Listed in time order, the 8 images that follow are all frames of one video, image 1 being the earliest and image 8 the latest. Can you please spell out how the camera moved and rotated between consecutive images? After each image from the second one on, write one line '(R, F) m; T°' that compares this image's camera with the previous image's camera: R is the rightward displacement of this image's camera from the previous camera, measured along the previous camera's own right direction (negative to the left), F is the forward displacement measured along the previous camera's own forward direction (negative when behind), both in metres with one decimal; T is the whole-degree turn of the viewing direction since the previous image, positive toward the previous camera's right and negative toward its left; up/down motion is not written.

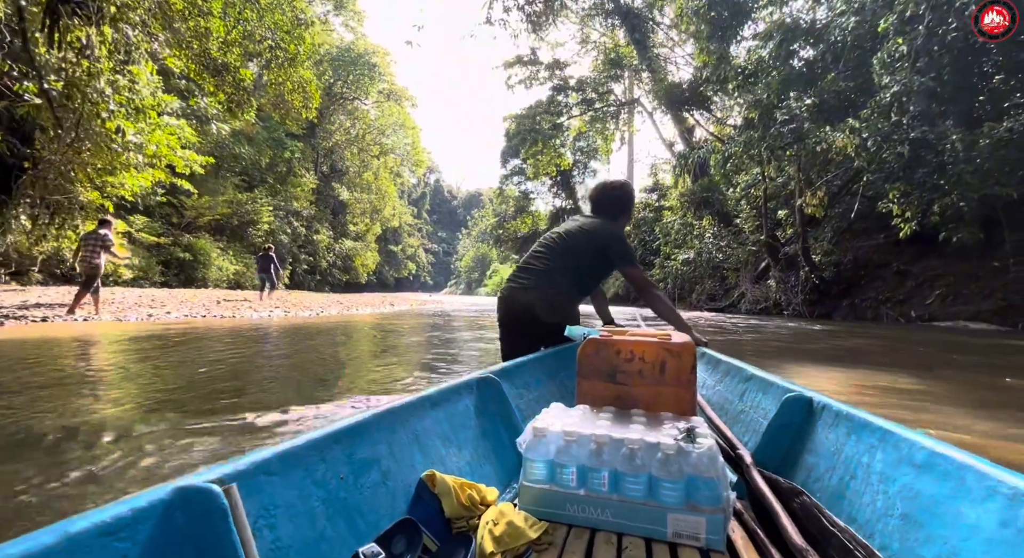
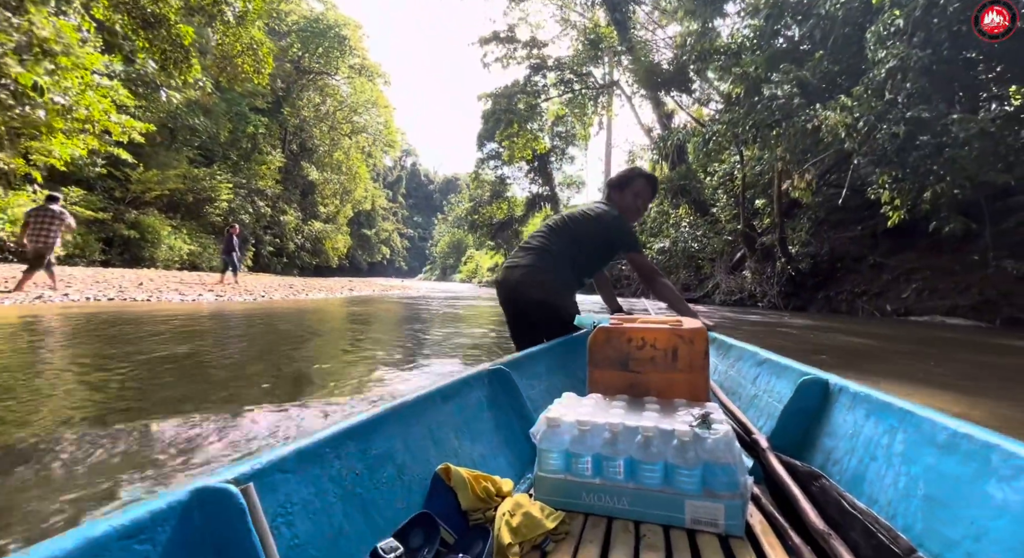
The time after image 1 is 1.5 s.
(+0.1, +0.4) m; +3°
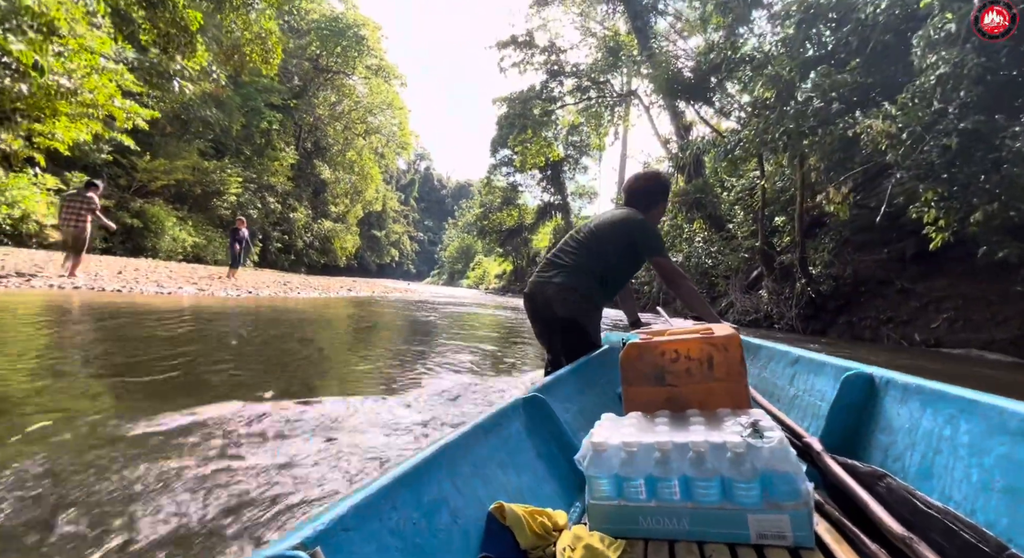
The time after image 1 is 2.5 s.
(0.0, +0.3) m; -1°
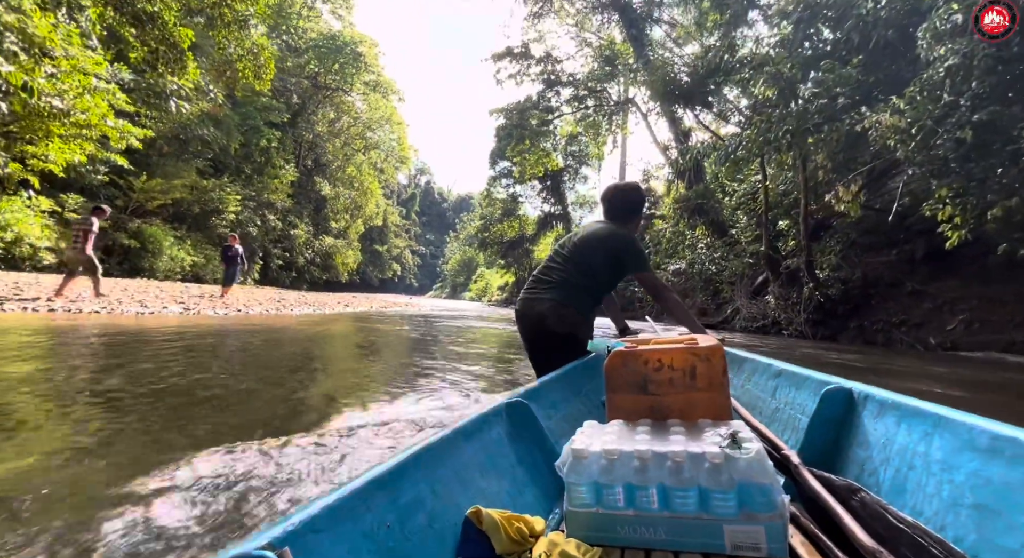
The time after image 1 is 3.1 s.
(0.0, +0.1) m; 0°
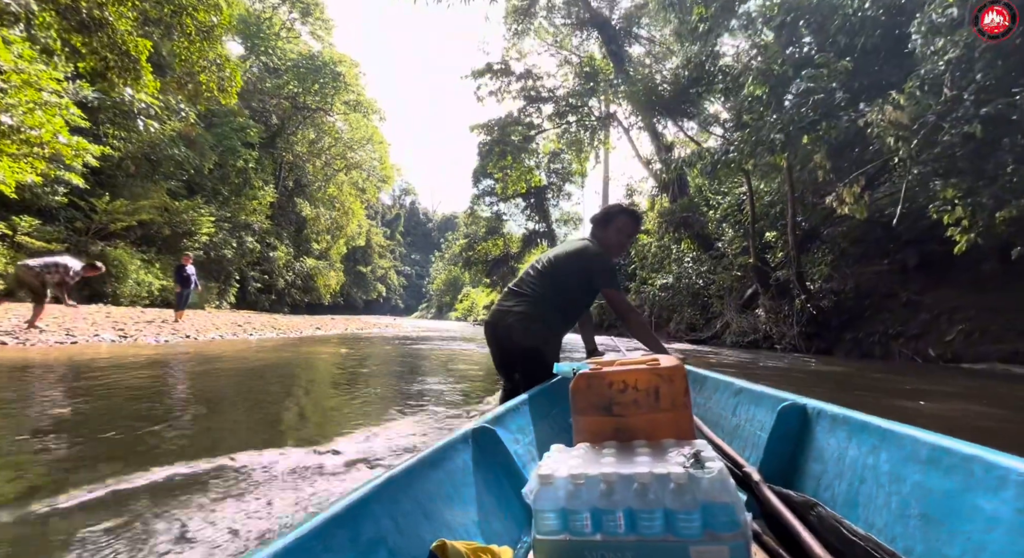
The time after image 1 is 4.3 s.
(+0.1, +0.3) m; +2°
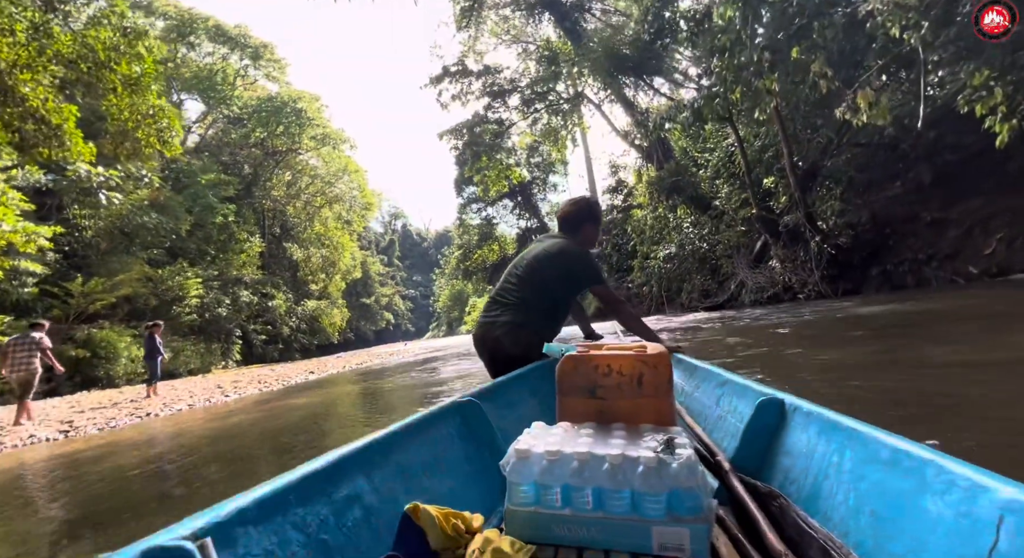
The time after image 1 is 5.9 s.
(+0.1, +0.5) m; -1°
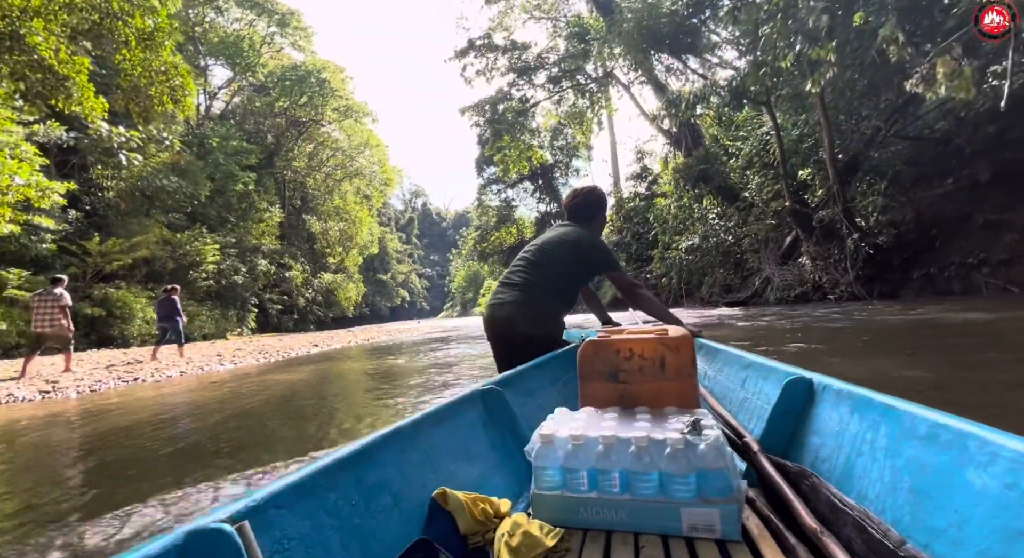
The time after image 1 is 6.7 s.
(0.0, +0.2) m; -2°
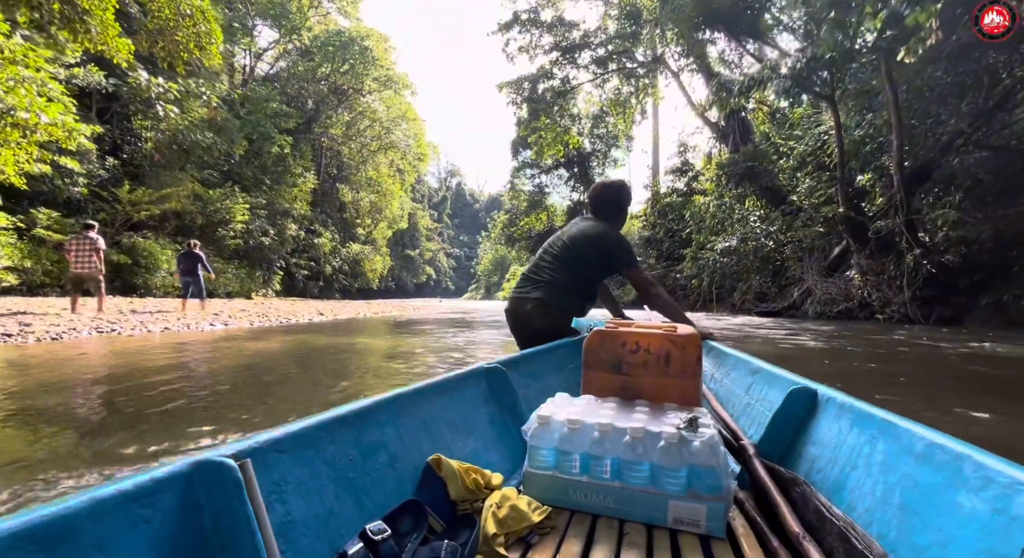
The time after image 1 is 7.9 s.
(+0.1, +0.3) m; -3°
